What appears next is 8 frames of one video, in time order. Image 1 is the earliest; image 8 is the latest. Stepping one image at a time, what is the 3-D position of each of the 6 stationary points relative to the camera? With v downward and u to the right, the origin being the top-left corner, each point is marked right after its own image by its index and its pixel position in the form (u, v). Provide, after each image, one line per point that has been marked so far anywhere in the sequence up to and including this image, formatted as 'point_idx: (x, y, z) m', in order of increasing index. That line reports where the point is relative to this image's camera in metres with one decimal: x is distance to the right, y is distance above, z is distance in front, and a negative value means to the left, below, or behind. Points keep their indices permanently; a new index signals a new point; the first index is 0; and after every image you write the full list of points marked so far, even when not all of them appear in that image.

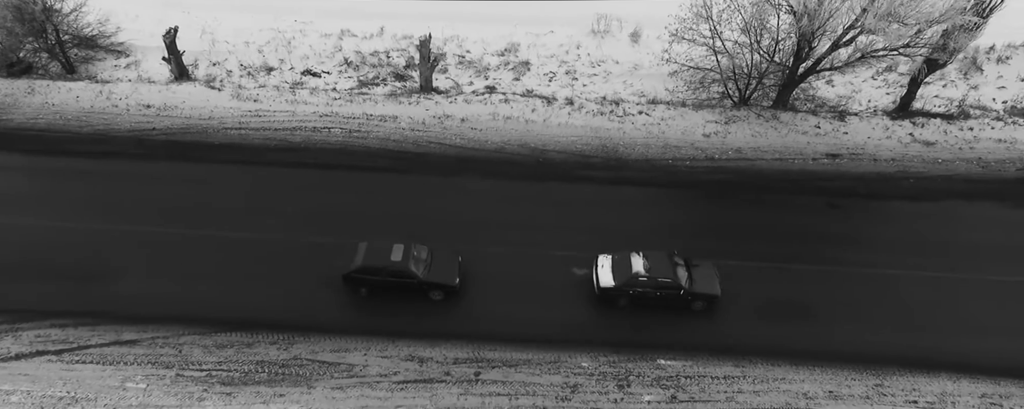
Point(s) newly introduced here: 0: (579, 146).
0: (+2.0, +1.9, +18.0) m
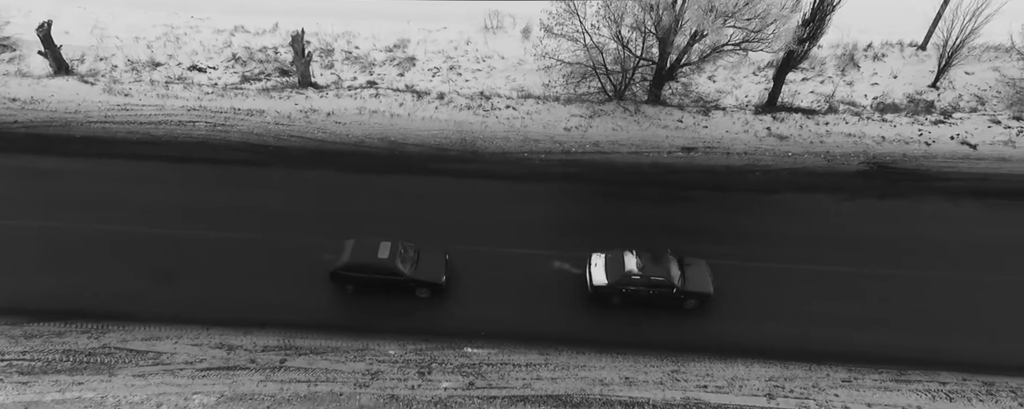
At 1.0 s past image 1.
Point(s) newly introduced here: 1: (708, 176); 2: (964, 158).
0: (-2.5, +2.2, +18.2) m
1: (+5.9, +0.9, +17.2) m
2: (+14.1, +1.5, +17.4) m
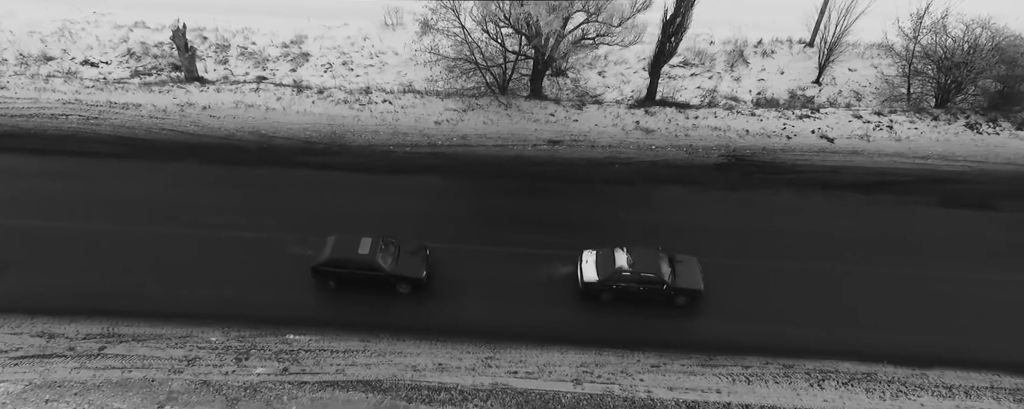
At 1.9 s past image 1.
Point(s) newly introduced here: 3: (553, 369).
0: (-6.8, +2.4, +18.4) m
1: (+1.7, +1.1, +17.5) m
2: (+9.9, +1.7, +17.9) m
3: (+0.9, -3.7, +12.7) m
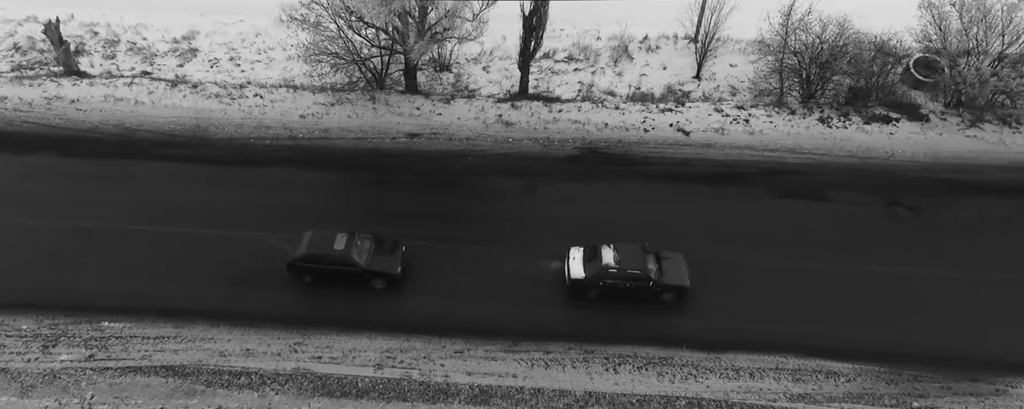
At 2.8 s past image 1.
0: (-11.4, +2.6, +18.6) m
1: (-2.9, +1.4, +17.8) m
2: (+5.2, +2.0, +18.2) m
3: (-3.6, -3.5, +13.0) m
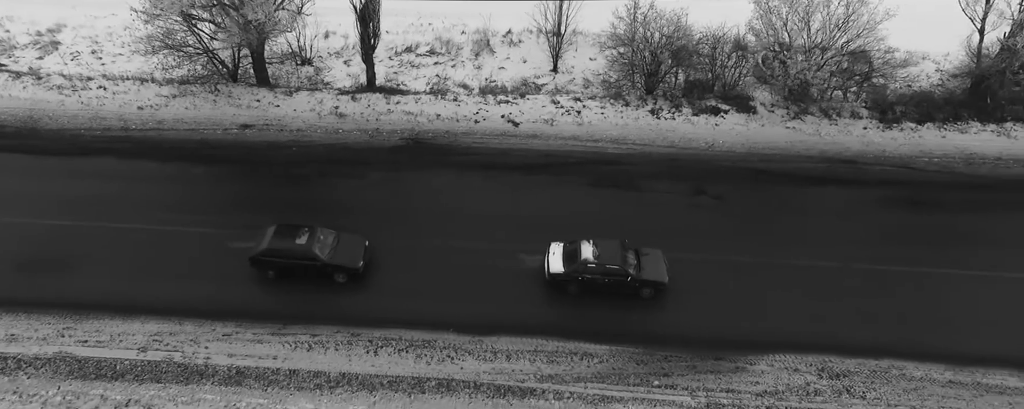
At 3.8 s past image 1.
0: (-17.1, +3.0, +18.7) m
1: (-8.6, +1.7, +18.0) m
2: (-0.4, +2.3, +18.6) m
3: (-9.2, -3.1, +13.2) m
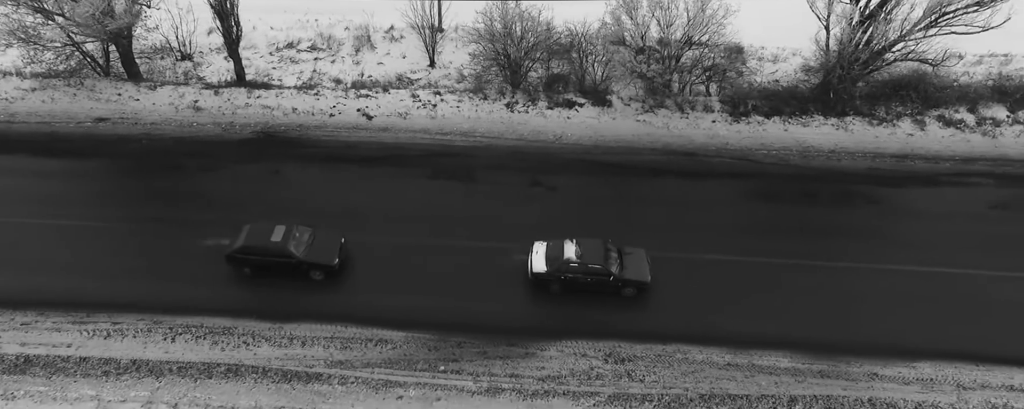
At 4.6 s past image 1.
0: (-22.1, +3.2, +18.6) m
1: (-13.6, +2.0, +18.1) m
2: (-5.4, +2.6, +18.8) m
3: (-14.1, -2.9, +13.2) m
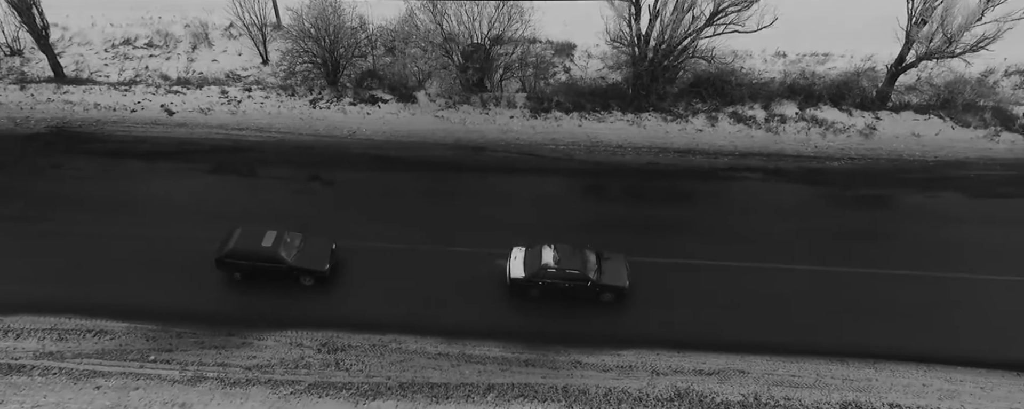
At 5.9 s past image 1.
0: (-29.0, +3.3, +18.2) m
1: (-20.5, +2.1, +17.9) m
2: (-12.3, +2.7, +18.8) m
3: (-20.9, -2.7, +13.0) m
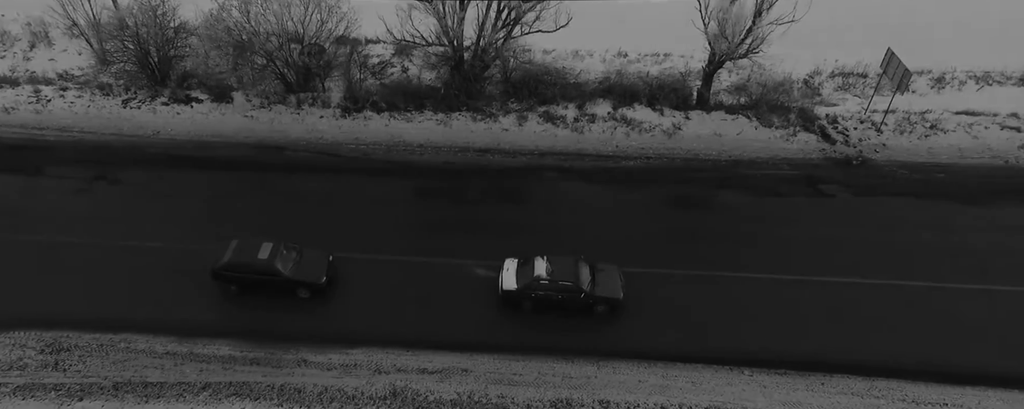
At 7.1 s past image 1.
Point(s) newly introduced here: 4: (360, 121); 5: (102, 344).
0: (-35.5, +3.3, +17.4) m
1: (-27.0, +2.1, +17.2) m
2: (-18.8, +2.7, +18.3) m
3: (-27.2, -2.7, +12.2) m
4: (-5.1, +2.9, +19.2) m
5: (-9.6, -3.3, +13.0) m
